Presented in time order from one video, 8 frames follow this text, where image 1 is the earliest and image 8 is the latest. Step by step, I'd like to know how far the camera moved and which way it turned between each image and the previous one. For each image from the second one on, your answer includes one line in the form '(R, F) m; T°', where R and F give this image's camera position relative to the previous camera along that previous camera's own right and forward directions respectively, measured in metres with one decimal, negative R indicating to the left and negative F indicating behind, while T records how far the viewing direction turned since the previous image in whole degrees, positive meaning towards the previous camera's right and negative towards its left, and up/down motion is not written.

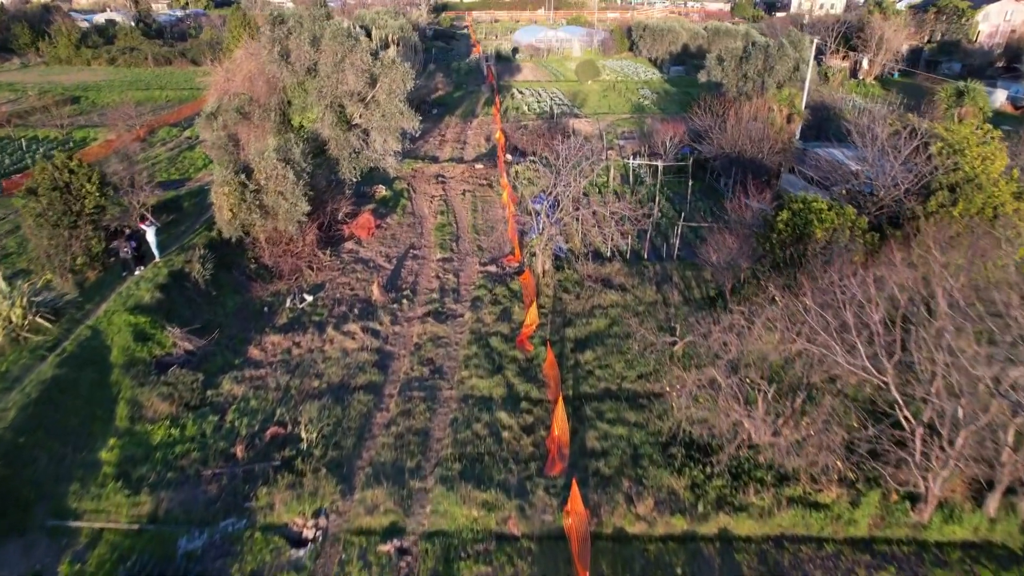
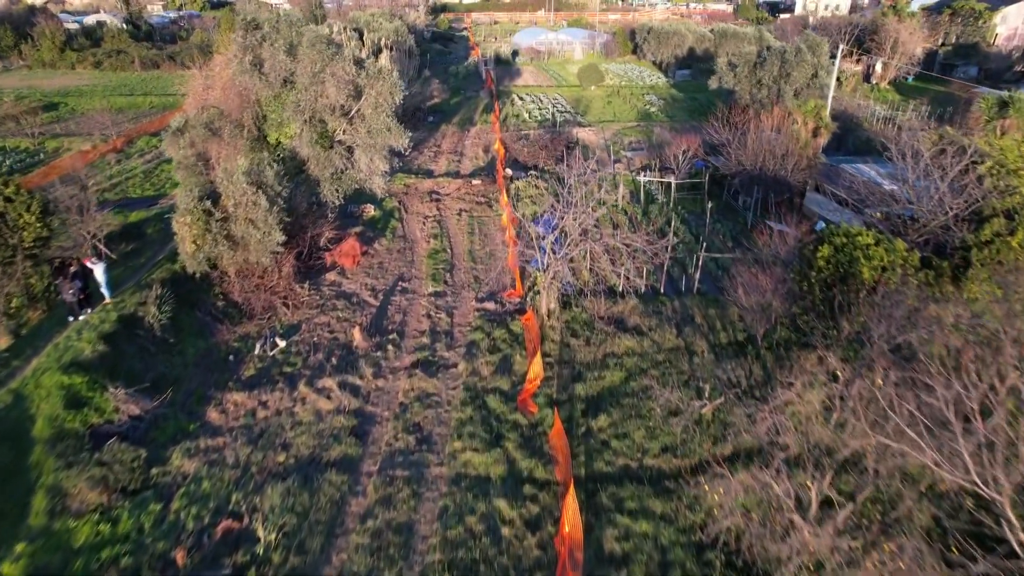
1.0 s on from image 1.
(0.0, +1.4) m; 0°
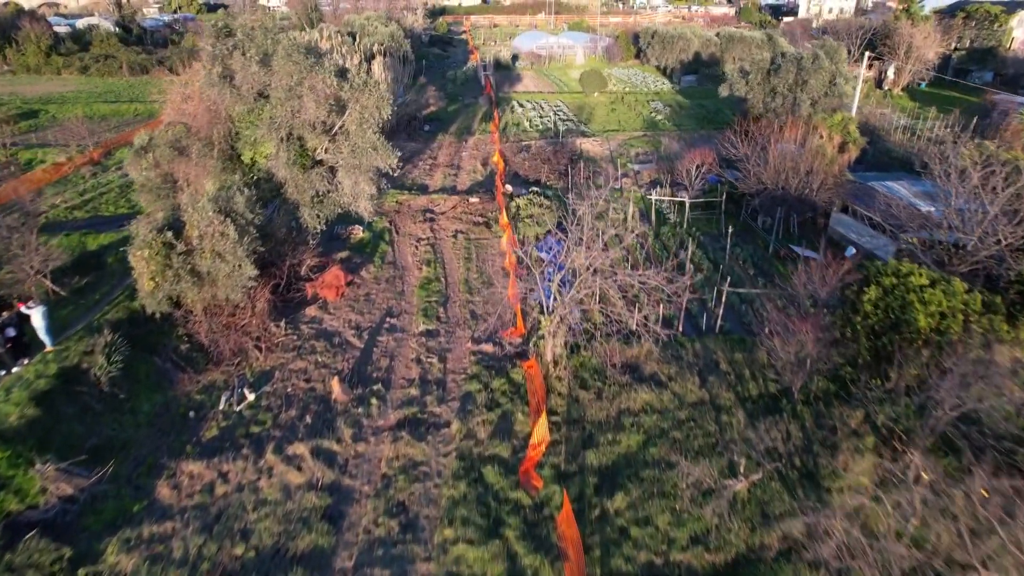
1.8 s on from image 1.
(0.0, +1.3) m; 0°
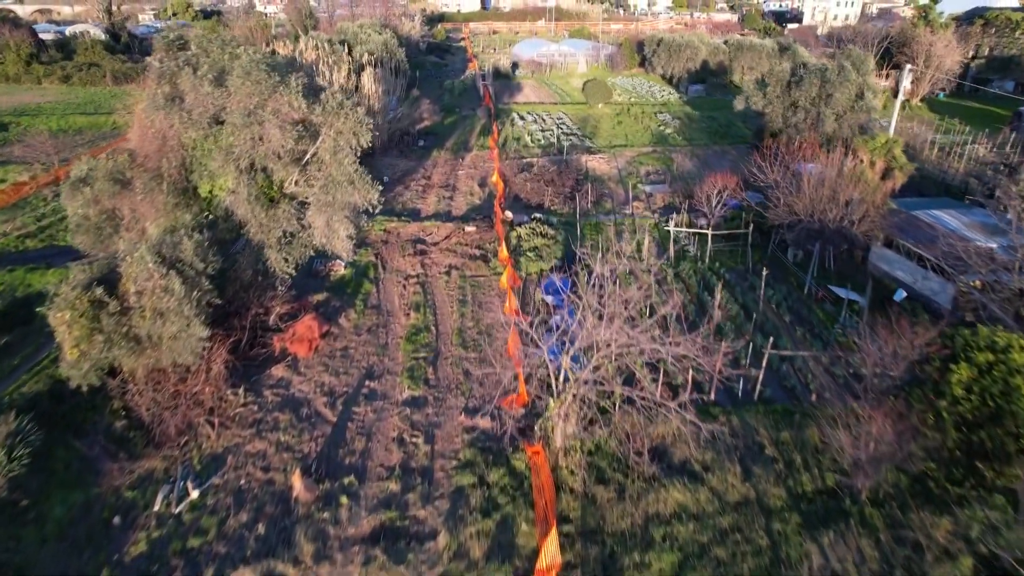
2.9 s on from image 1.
(0.0, +1.7) m; 0°
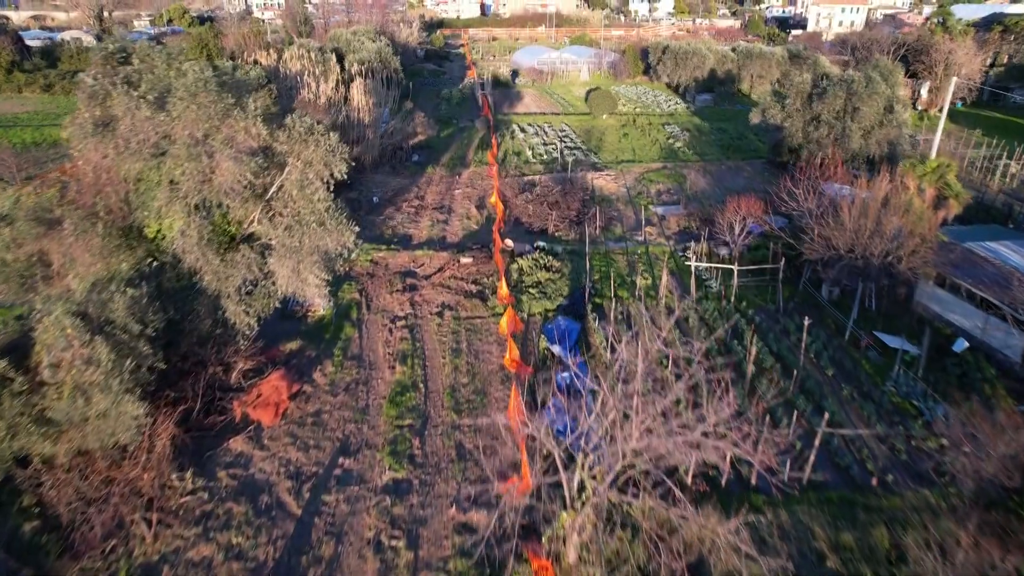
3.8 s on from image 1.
(0.0, +1.5) m; 0°
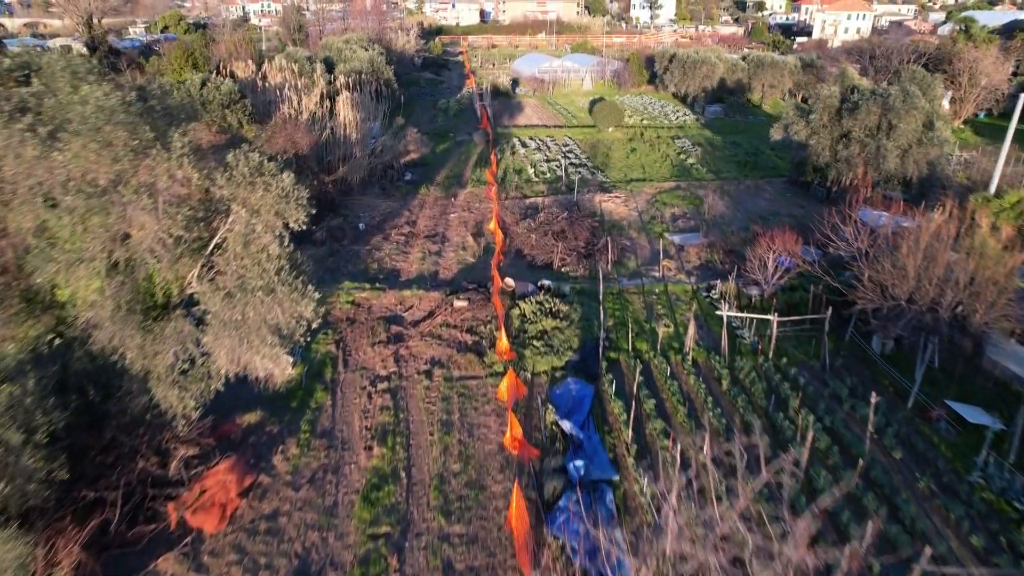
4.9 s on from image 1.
(0.0, +1.7) m; 0°
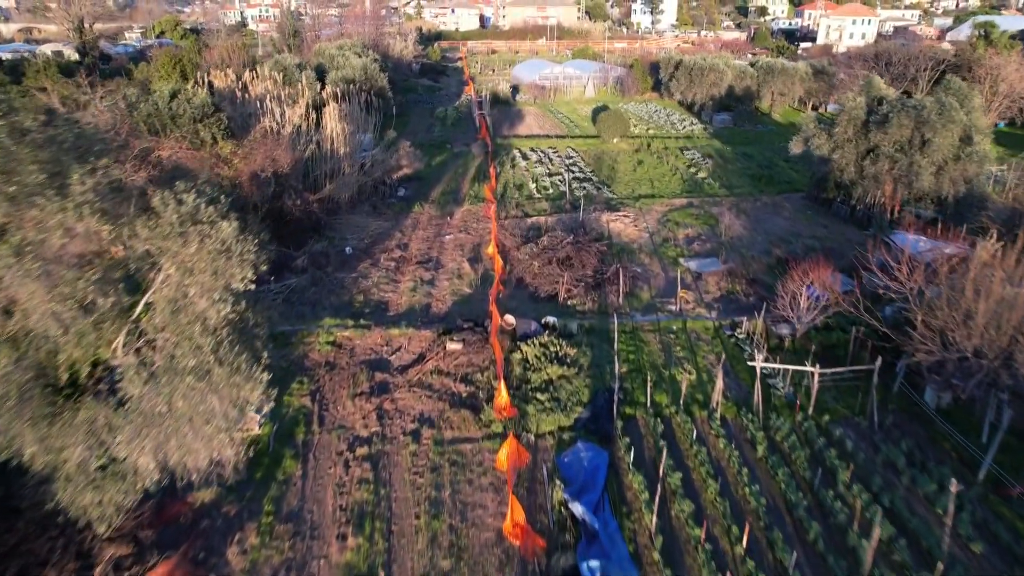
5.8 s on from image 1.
(0.0, +1.3) m; 0°
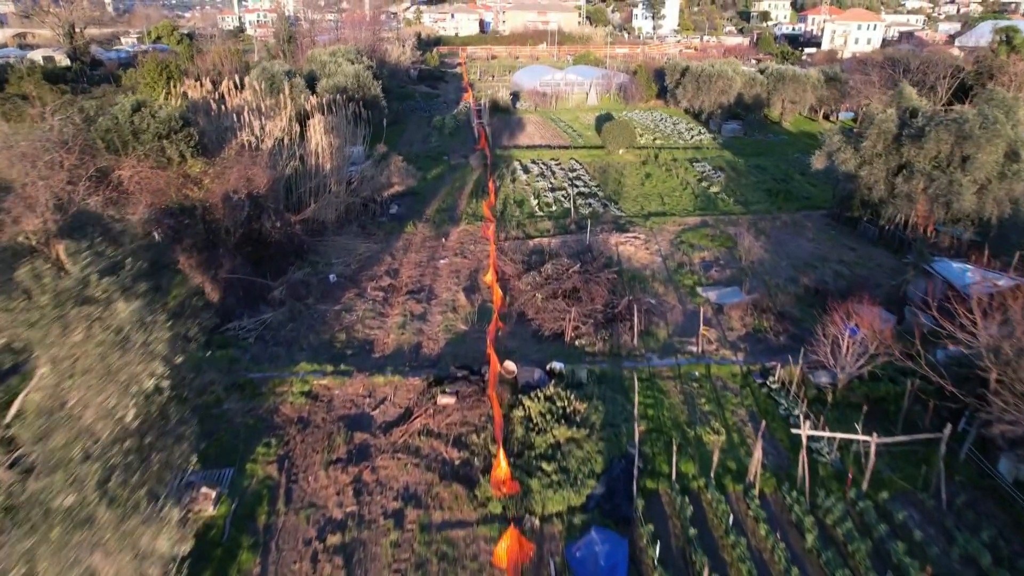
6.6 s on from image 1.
(0.0, +1.4) m; 0°
